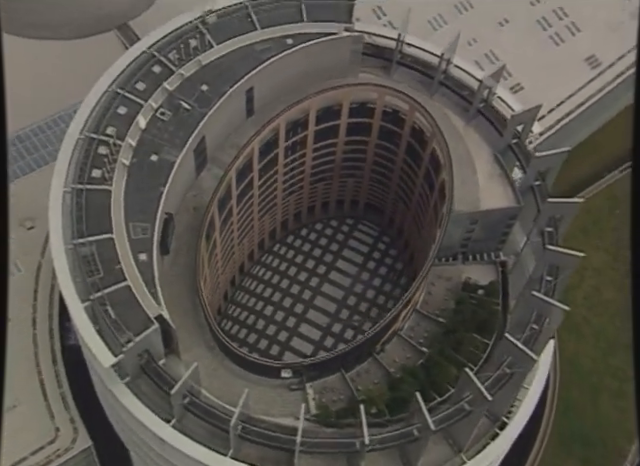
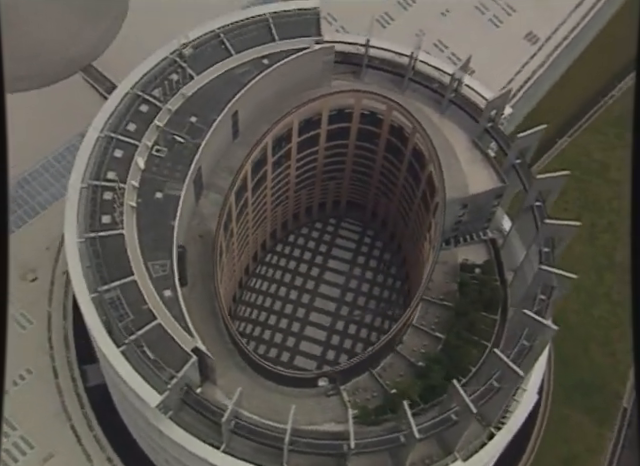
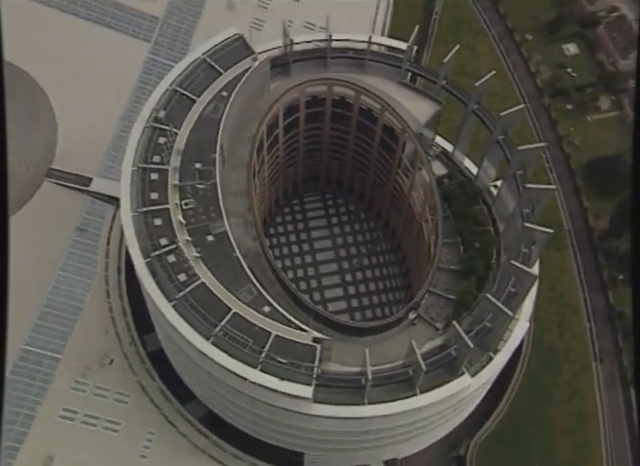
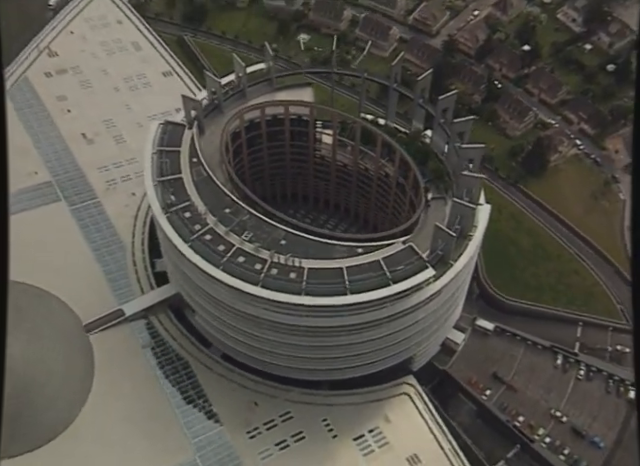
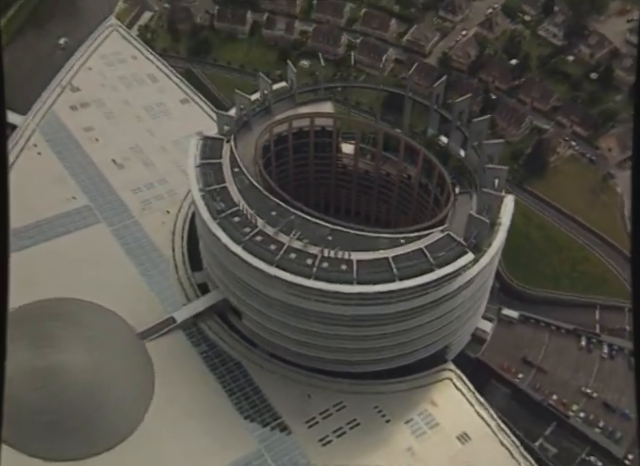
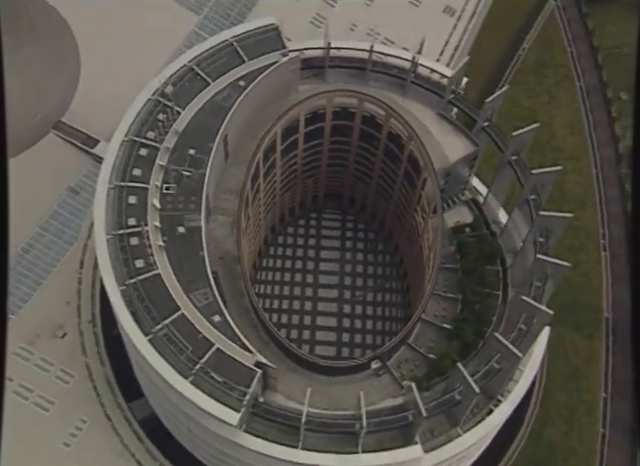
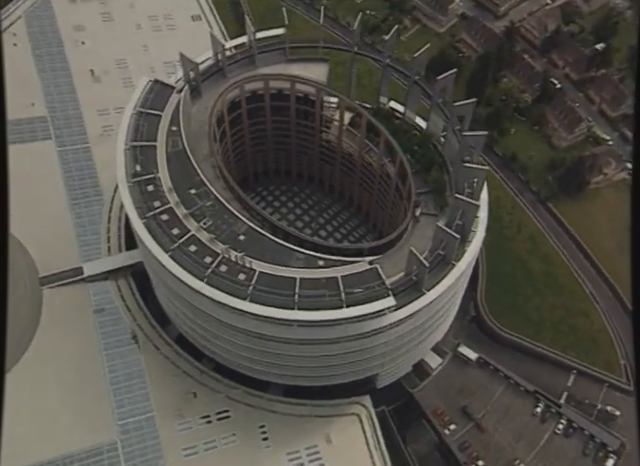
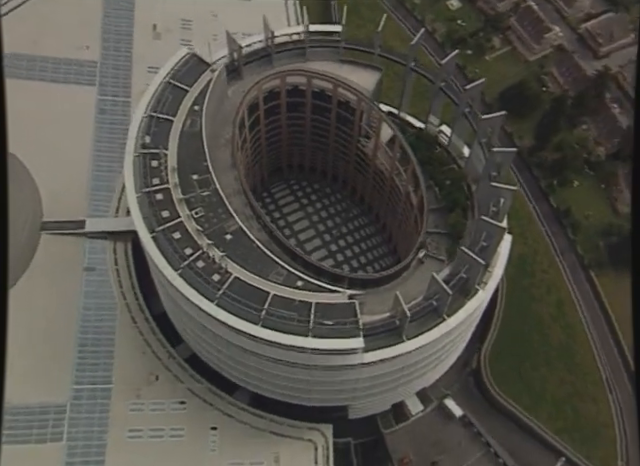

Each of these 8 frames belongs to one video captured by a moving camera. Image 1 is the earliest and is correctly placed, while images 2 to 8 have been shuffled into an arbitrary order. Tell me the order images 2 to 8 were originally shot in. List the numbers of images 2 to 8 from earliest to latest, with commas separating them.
2, 6, 3, 8, 7, 4, 5
